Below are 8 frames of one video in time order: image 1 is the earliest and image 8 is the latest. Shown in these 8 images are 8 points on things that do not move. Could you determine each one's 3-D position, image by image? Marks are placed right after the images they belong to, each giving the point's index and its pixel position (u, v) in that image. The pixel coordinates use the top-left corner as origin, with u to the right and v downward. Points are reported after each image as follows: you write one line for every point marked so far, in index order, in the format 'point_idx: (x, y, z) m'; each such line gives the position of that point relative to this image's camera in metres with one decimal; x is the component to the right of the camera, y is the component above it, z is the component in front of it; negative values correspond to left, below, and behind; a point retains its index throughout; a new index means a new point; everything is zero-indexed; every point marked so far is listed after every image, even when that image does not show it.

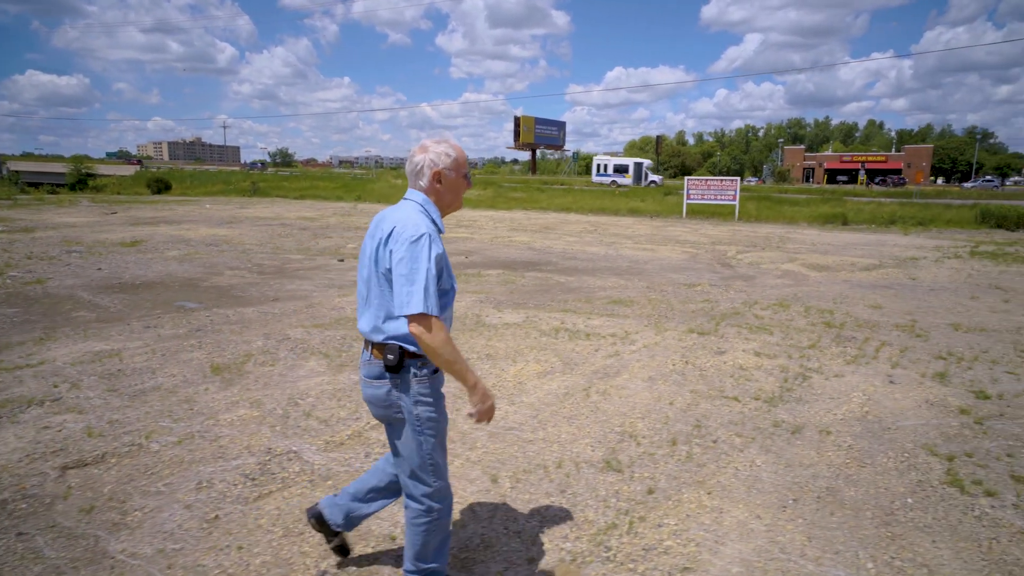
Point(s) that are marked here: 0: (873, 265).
0: (+7.6, +0.5, +13.2) m
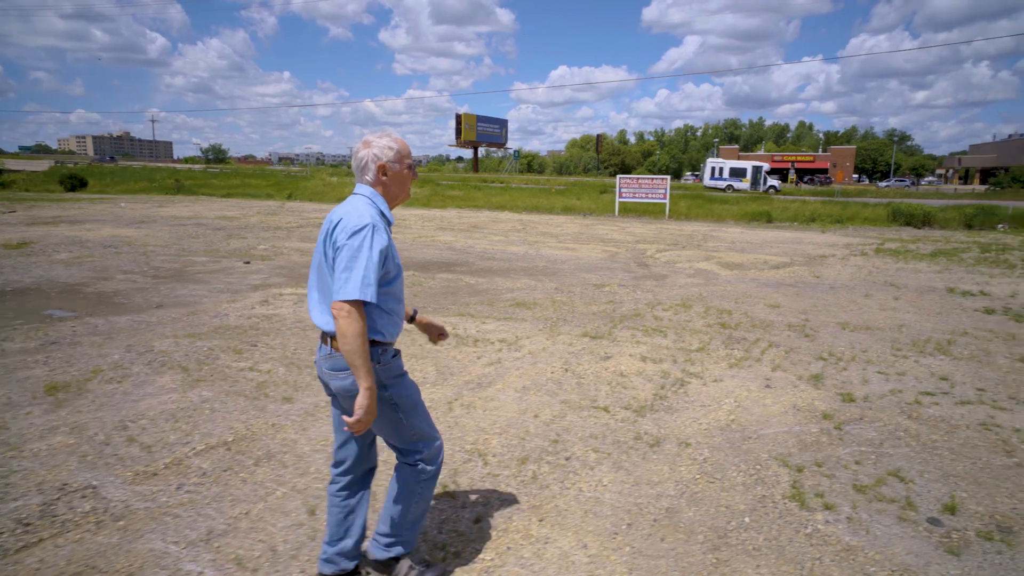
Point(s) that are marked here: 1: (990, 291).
0: (+5.9, +0.5, +13.5) m
1: (+7.6, 0.0, +10.0) m
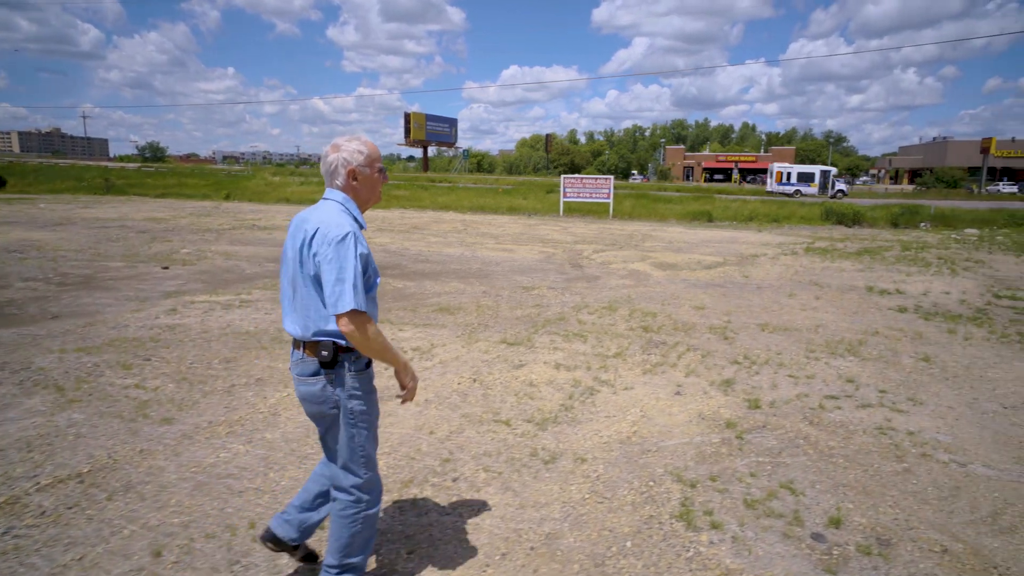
0: (+4.5, +0.6, +13.6) m
1: (+6.5, 0.0, +10.3) m
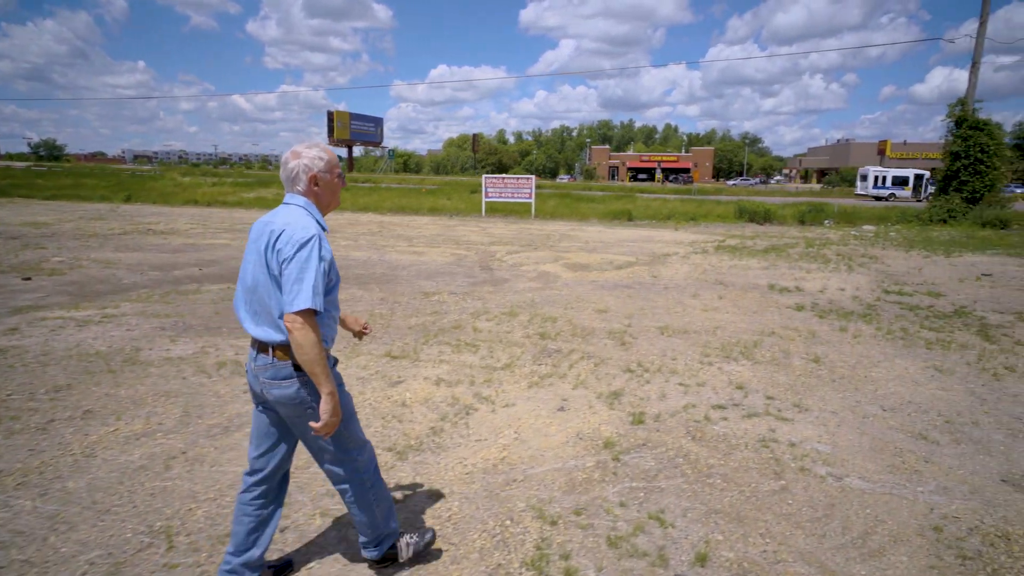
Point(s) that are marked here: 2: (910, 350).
0: (+2.5, +0.6, +13.6) m
1: (+4.9, 0.0, +10.4) m
2: (+4.1, -0.7, +6.4) m
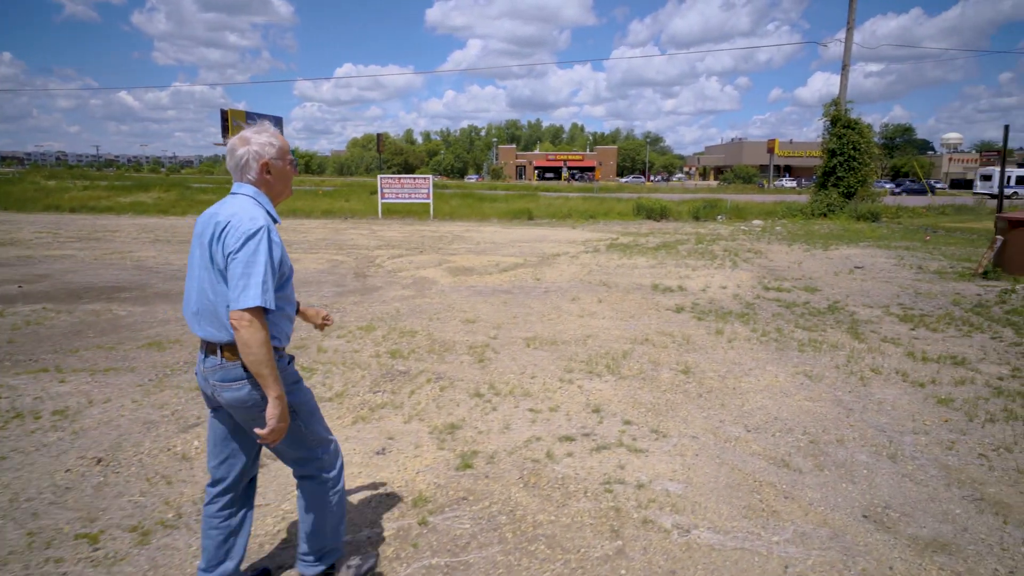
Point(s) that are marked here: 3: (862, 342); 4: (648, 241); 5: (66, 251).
0: (+0.1, +0.5, +12.9) m
1: (+2.9, 0.0, +10.2) m
2: (+2.6, -0.7, +6.1) m
3: (+3.7, -0.6, +6.5) m
4: (+3.9, +1.3, +17.8) m
5: (-11.5, +0.9, +16.0) m
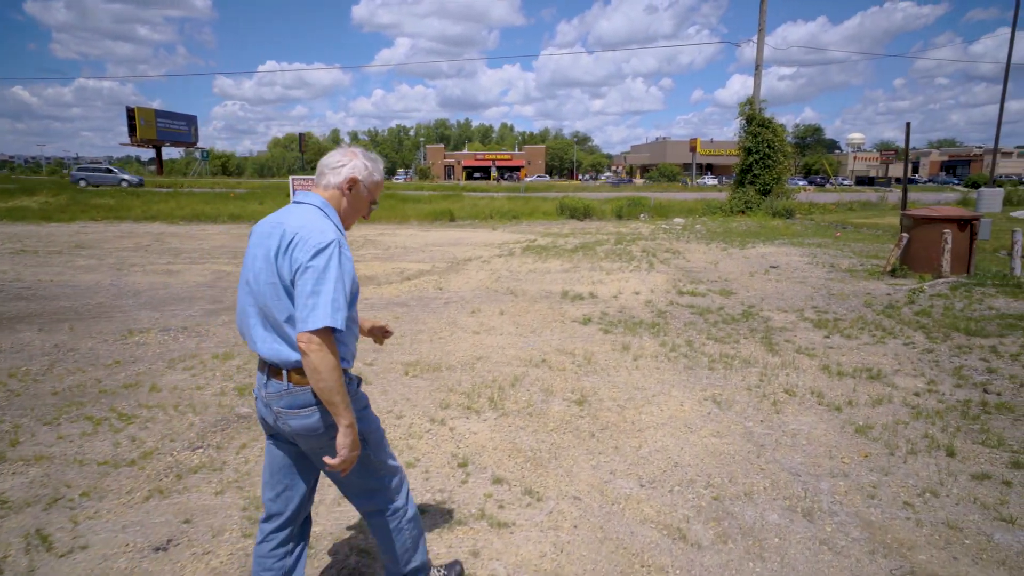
0: (-1.8, +0.3, +12.0) m
1: (+1.3, -0.1, +9.5) m
2: (+1.6, -0.8, +5.4) m
3: (+2.5, -0.7, +6.0) m
4: (+1.5, +1.3, +17.3) m
5: (-13.5, +0.5, +13.8) m
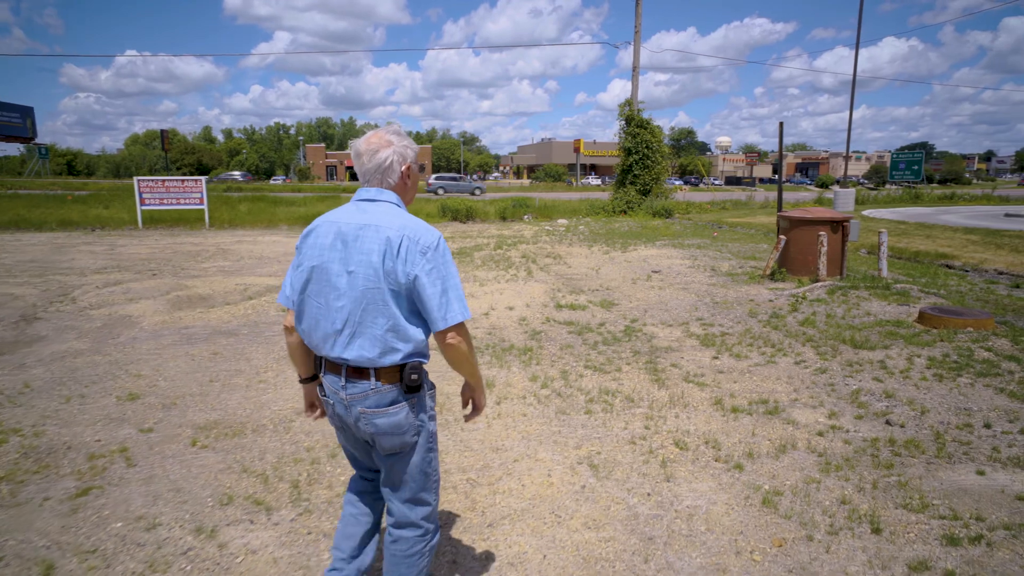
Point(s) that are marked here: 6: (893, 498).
0: (-4.0, 0.0, +10.3) m
1: (-0.6, -0.3, +8.4) m
2: (+0.4, -1.0, +4.4) m
3: (+1.2, -0.8, +5.1) m
4: (-1.7, +1.0, +16.0) m
5: (-16.0, -0.2, +10.1) m
6: (+2.1, -1.1, +3.4) m
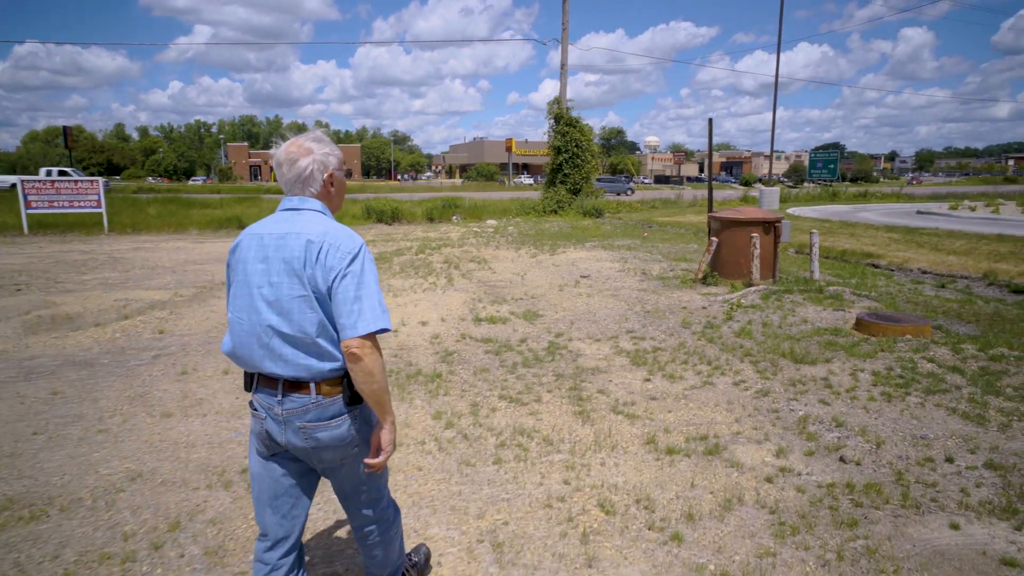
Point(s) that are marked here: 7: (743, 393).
0: (-5.3, -0.2, +9.0) m
1: (-1.6, -0.4, +7.5) m
2: (-0.3, -1.1, +3.6) m
3: (+0.5, -1.0, +4.4) m
4: (-3.6, +0.8, +14.9) m
5: (-17.1, -0.7, +7.6) m
6: (+1.6, -1.3, +2.7) m
7: (+1.9, -0.9, +5.0) m
